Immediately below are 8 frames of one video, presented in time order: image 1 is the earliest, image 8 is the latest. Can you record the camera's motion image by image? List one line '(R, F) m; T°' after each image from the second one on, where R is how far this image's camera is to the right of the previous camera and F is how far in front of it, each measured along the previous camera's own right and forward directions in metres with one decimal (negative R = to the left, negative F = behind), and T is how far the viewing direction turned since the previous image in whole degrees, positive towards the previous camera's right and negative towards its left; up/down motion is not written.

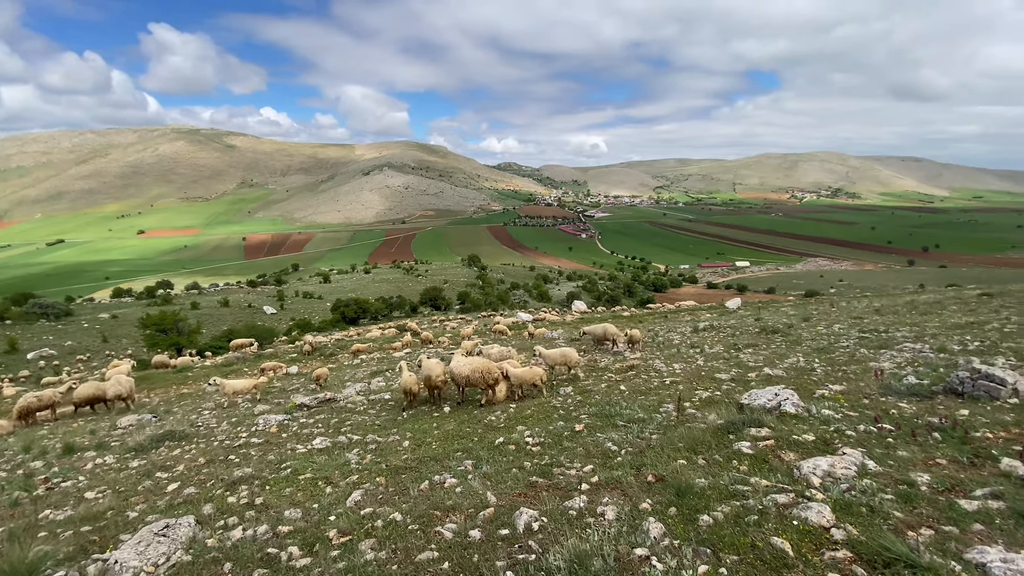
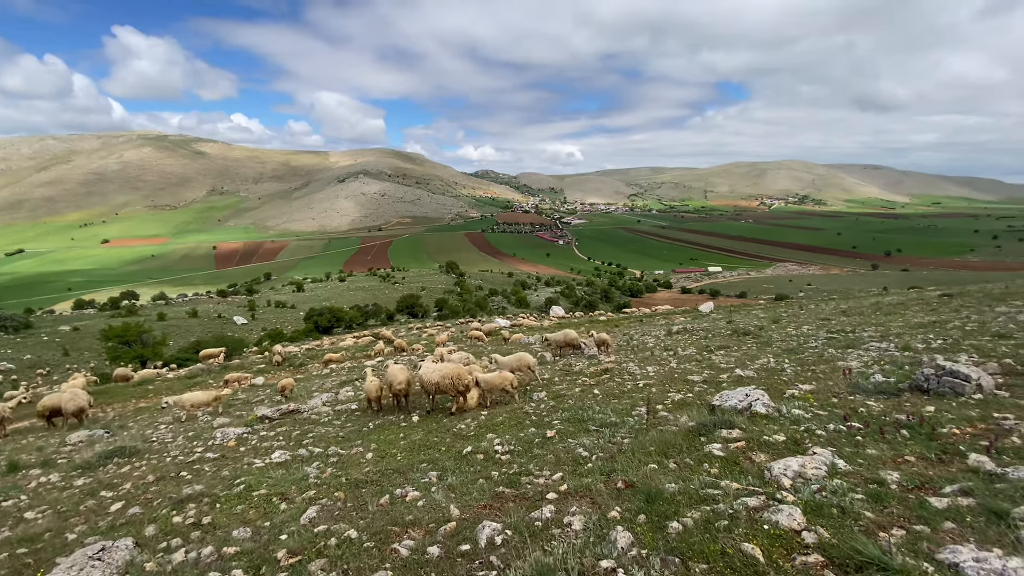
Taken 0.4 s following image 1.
(+0.2, +0.2) m; +3°
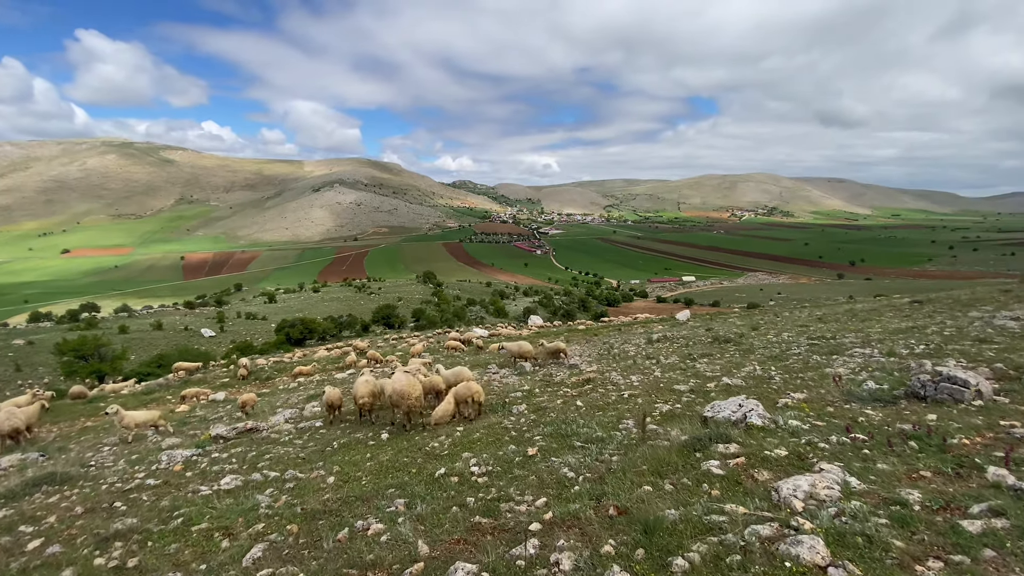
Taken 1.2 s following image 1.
(0.0, +0.6) m; +3°
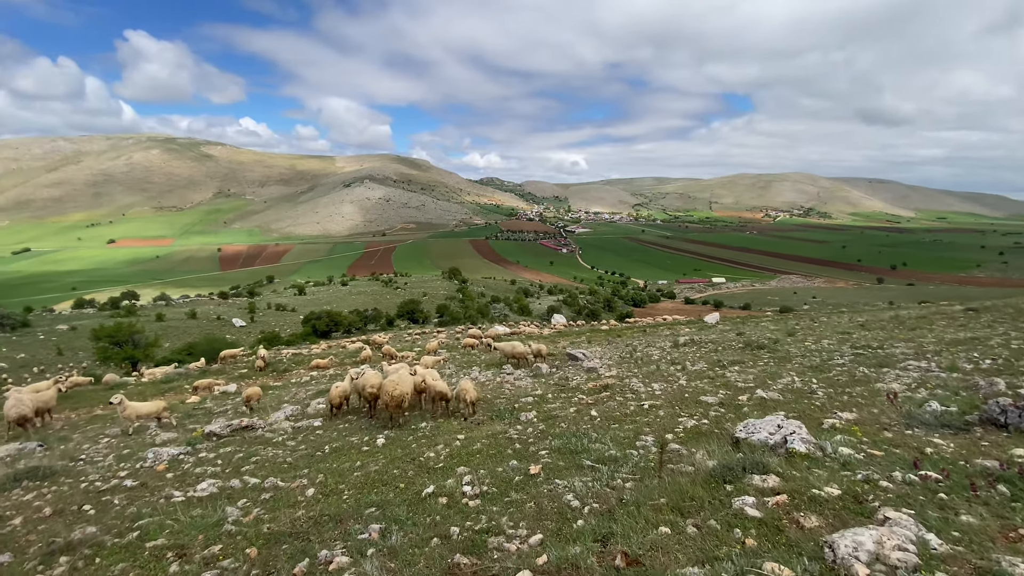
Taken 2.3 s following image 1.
(+0.3, +0.9) m; -3°
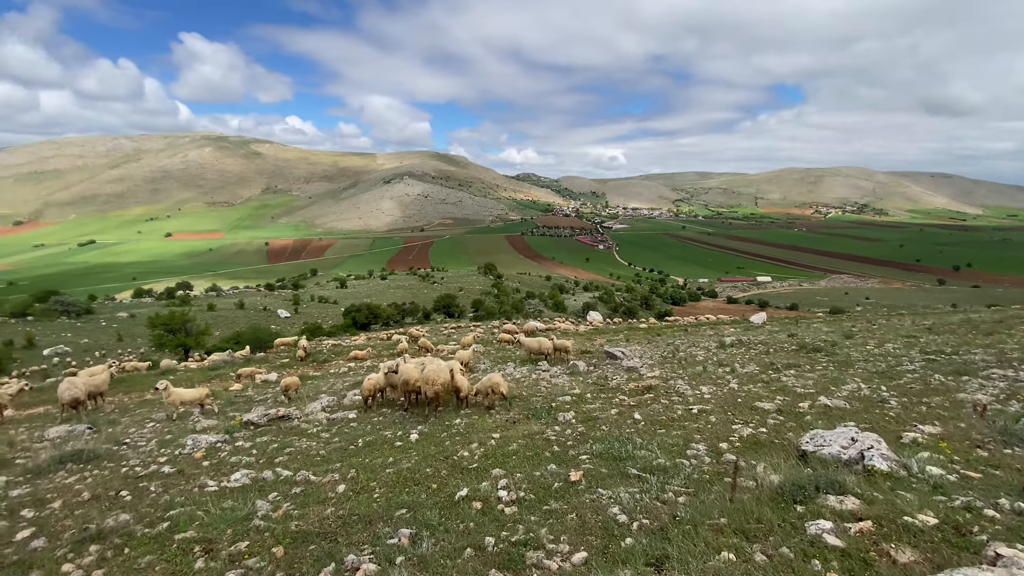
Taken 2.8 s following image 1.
(-0.1, +0.4) m; -4°
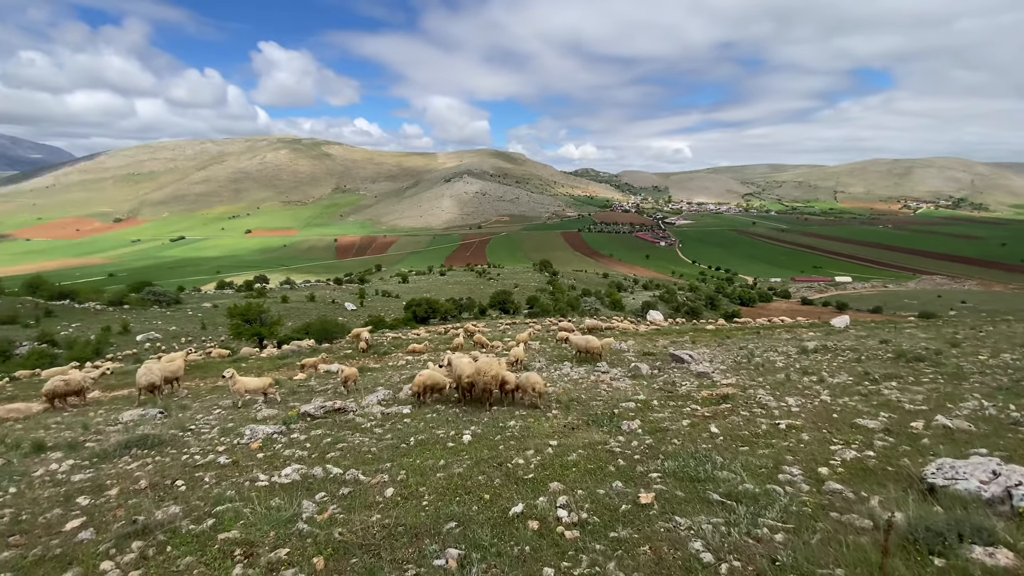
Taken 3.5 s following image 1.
(-0.1, +0.6) m; -7°
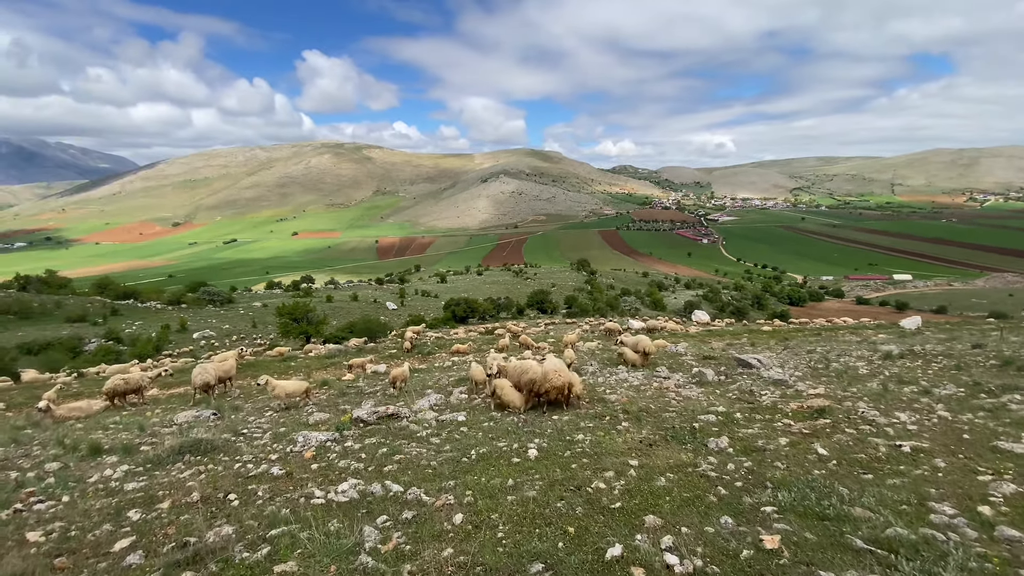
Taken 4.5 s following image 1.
(-0.5, +0.7) m; -4°
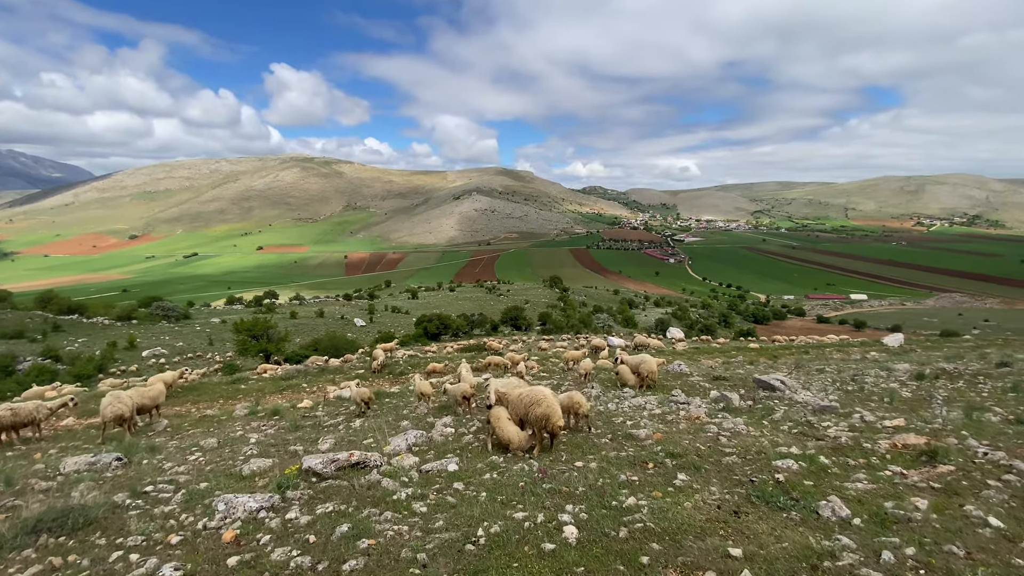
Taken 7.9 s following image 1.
(-0.6, +2.3) m; +4°
